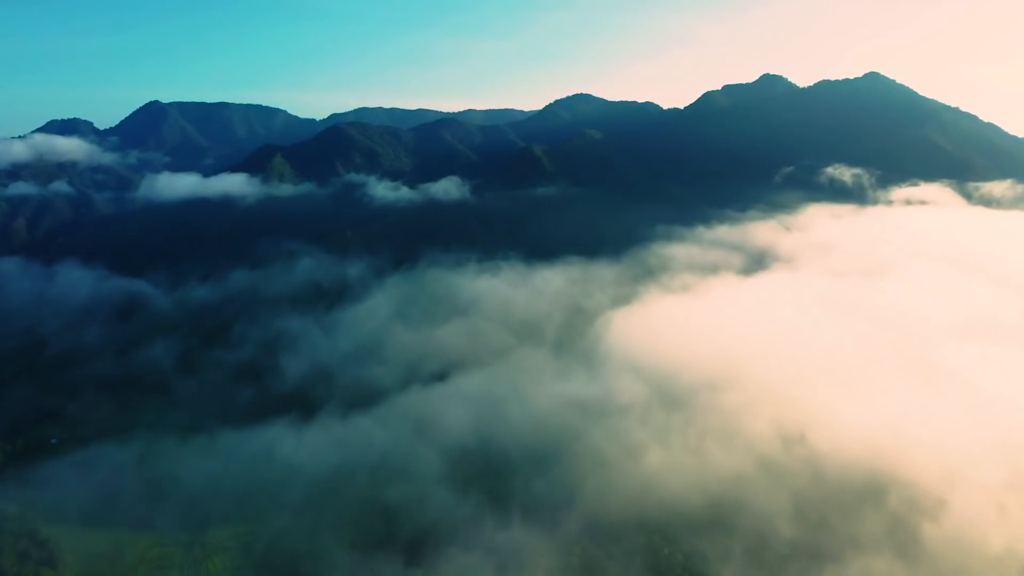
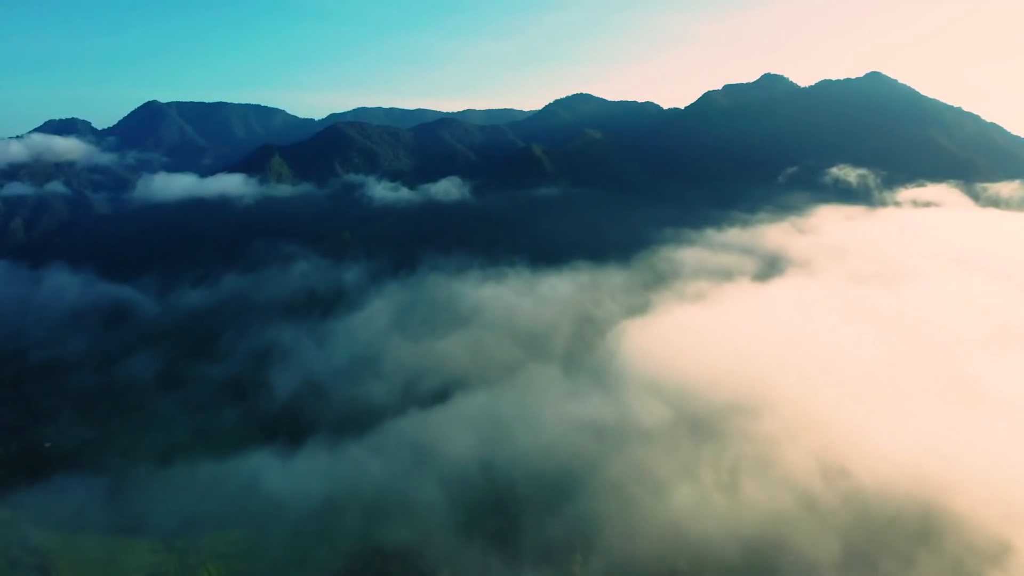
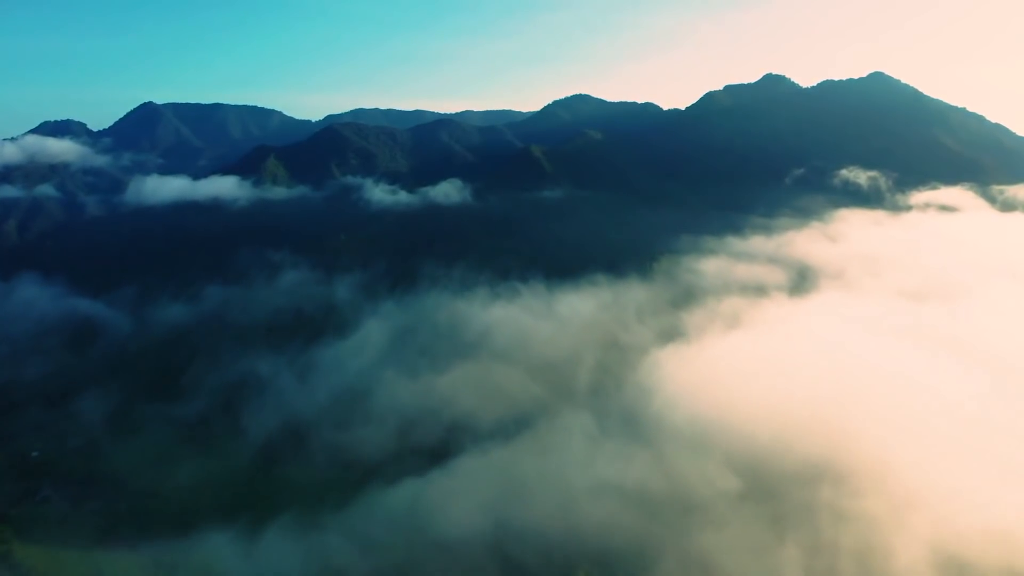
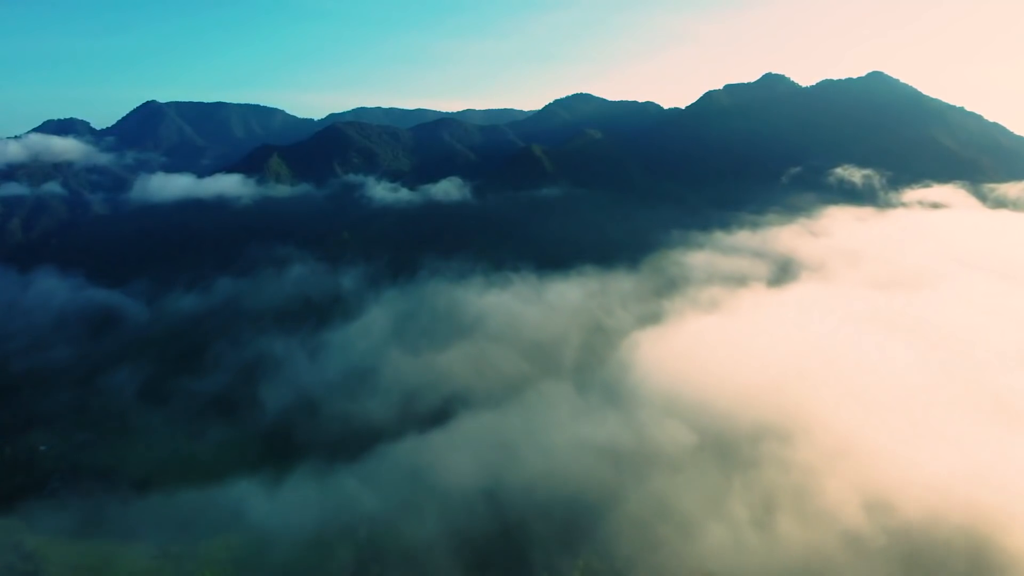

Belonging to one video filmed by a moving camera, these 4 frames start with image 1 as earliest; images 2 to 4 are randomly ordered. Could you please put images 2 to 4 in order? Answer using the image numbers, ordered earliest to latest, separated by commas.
2, 4, 3
